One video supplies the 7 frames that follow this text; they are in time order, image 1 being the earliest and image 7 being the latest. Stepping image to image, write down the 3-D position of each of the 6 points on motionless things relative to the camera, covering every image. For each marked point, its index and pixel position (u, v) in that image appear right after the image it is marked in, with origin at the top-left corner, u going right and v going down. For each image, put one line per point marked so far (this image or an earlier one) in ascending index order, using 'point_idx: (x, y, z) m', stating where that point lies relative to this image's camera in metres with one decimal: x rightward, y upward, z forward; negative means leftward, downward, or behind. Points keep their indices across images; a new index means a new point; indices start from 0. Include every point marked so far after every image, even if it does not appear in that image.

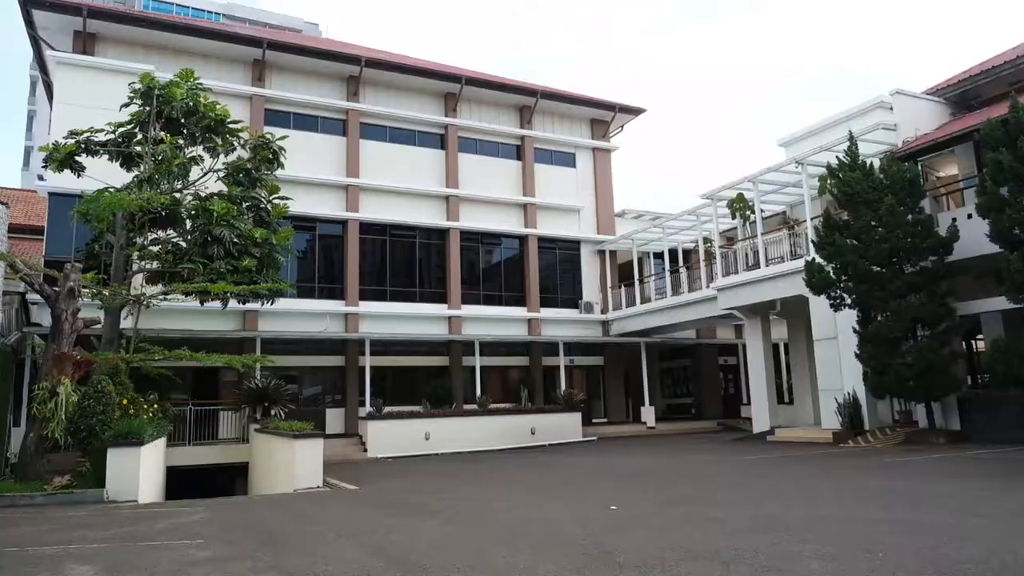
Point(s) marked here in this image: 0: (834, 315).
0: (+7.0, -0.6, +17.7) m
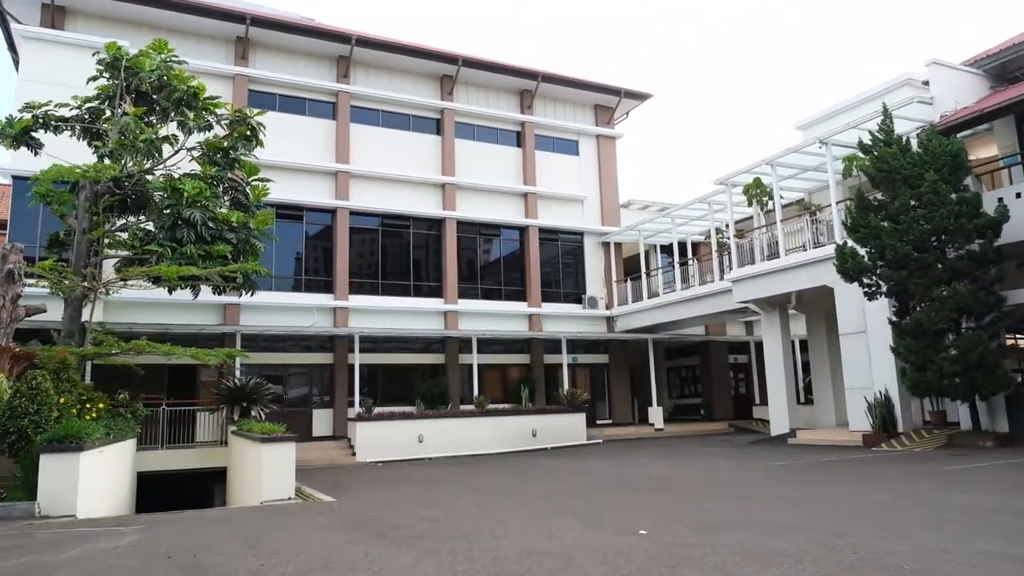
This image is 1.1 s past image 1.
0: (+7.0, -0.4, +16.2) m
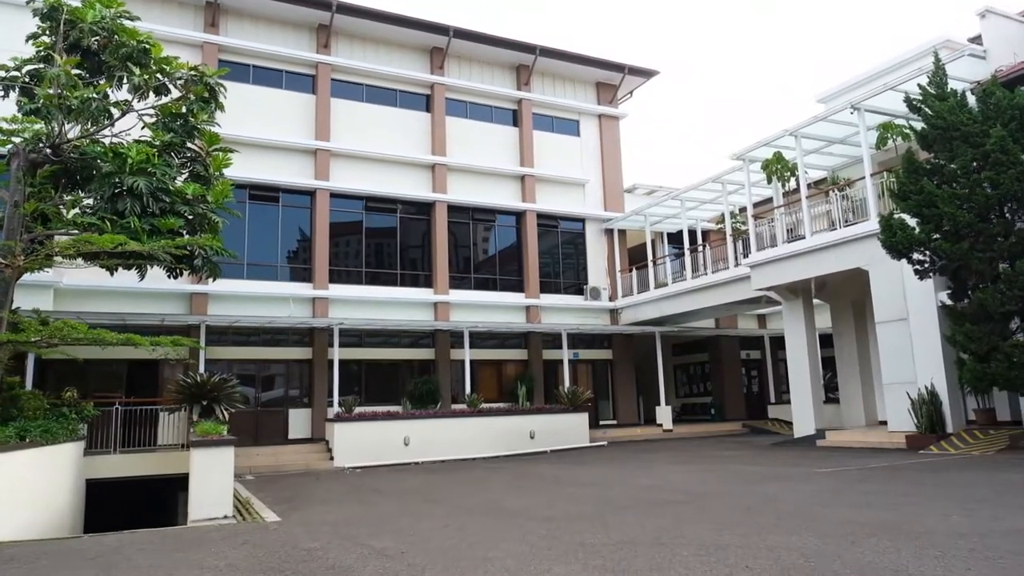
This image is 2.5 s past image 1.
0: (+6.9, 0.0, +14.4) m
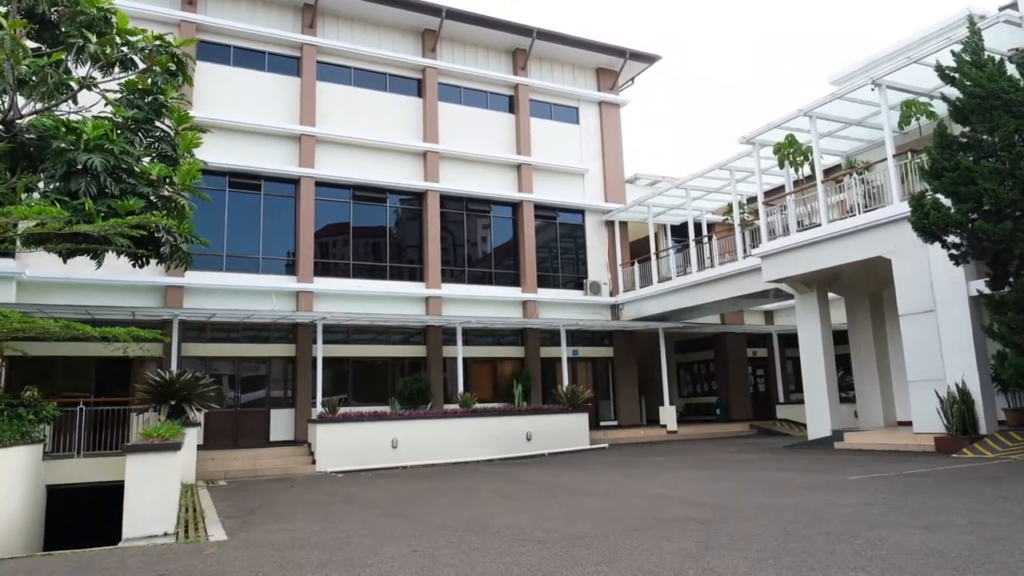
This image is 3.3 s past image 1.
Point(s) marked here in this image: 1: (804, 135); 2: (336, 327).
0: (+6.8, +0.1, +13.2) m
1: (+6.2, +3.2, +17.1) m
2: (-4.3, -0.9, +19.7) m
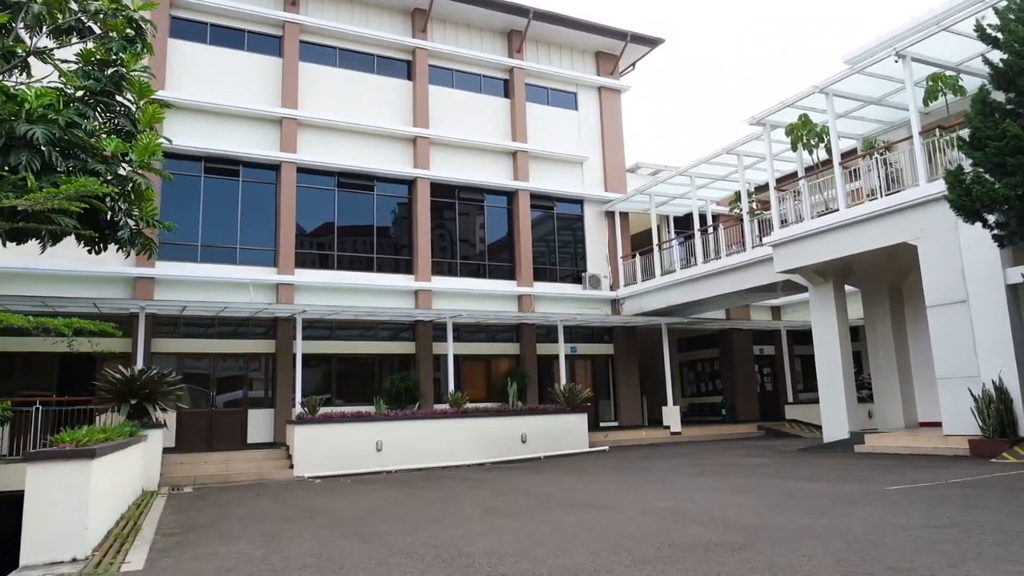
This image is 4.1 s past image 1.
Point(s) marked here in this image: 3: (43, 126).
0: (+6.7, +0.3, +12.1) m
1: (+6.0, +3.4, +16.0) m
2: (-4.4, -0.8, +18.5) m
3: (-6.0, +2.1, +10.4) m
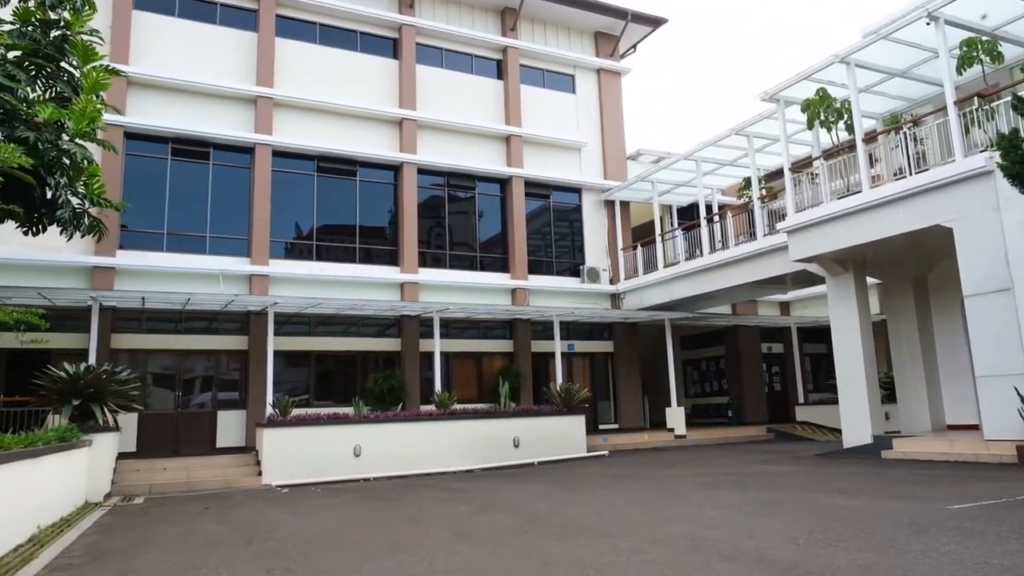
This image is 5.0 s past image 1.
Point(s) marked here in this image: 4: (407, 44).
0: (+6.6, +0.5, +10.8) m
1: (+5.9, +3.6, +14.7) m
2: (-4.6, -0.6, +17.1) m
3: (-6.1, +2.2, +9.1) m
4: (-2.5, +5.8, +19.2) m
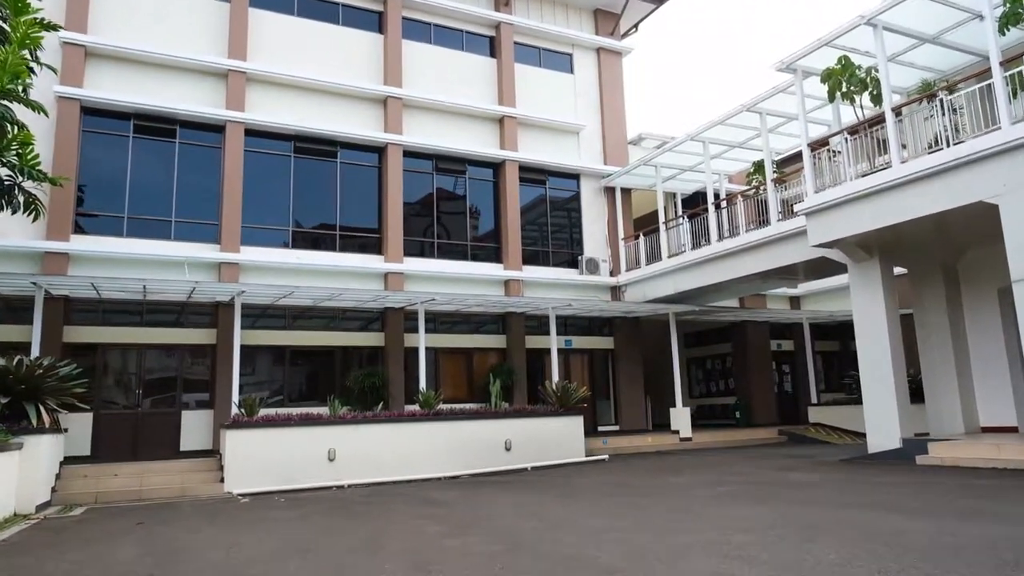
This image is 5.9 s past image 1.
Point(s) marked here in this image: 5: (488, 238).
0: (+6.4, +0.7, +9.4) m
1: (+5.7, +3.8, +13.3) m
2: (-4.7, -0.4, +15.8) m
3: (-6.3, +2.4, +7.7) m
4: (-2.6, +6.0, +17.9) m
5: (-0.5, +1.2, +18.8) m
